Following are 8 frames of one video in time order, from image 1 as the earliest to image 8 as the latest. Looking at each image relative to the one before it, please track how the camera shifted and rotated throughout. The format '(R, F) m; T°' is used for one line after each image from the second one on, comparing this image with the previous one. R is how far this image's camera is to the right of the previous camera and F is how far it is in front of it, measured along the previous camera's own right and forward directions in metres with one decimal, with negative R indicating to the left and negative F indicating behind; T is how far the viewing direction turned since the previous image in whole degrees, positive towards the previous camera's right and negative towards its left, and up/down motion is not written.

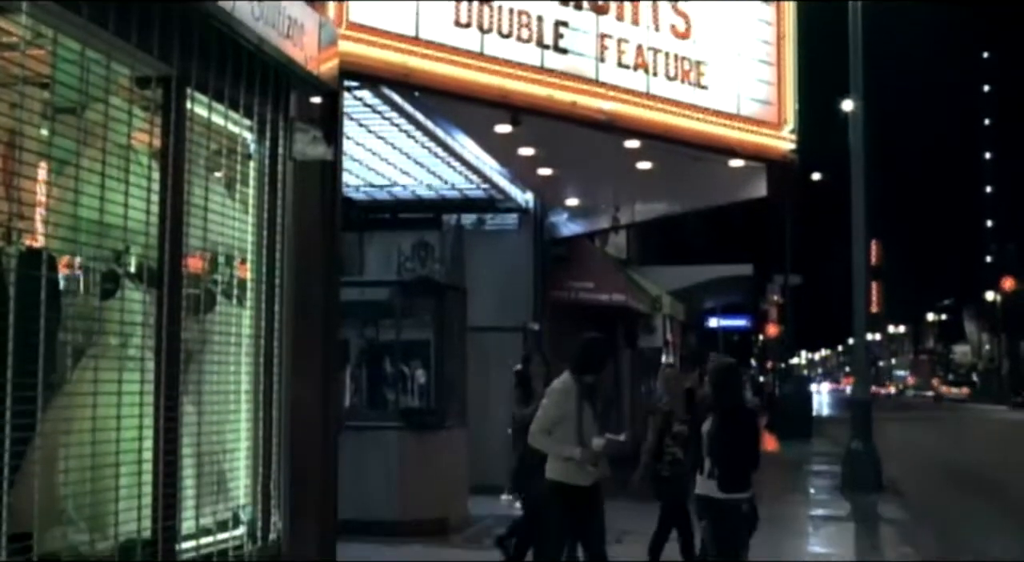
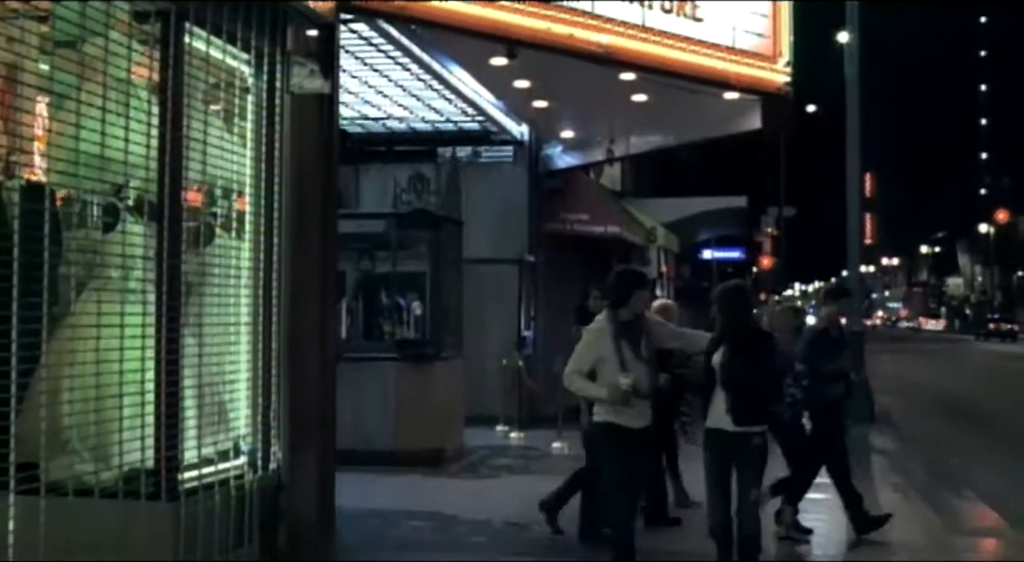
(0.0, -0.1) m; 0°
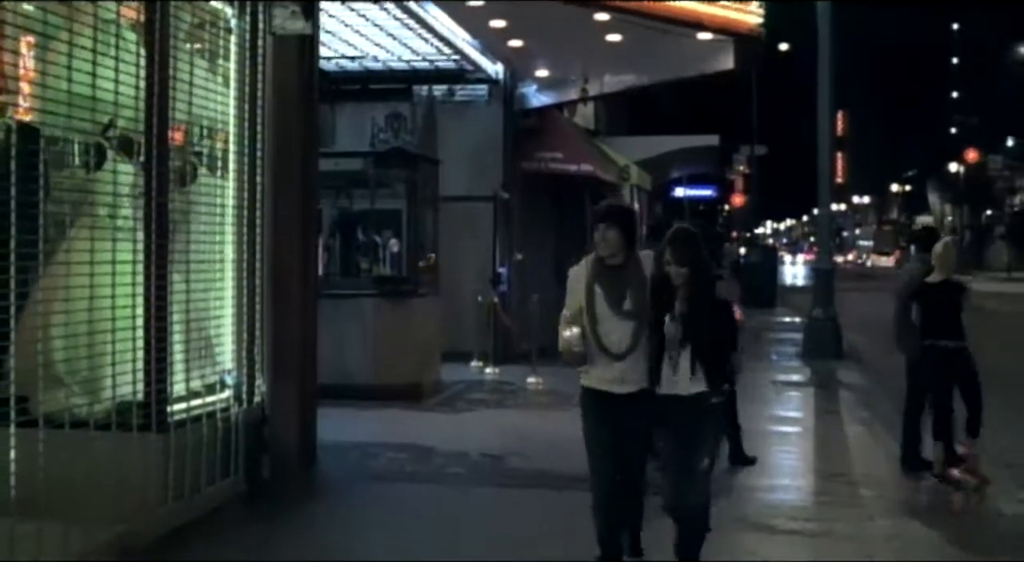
(0.0, -0.2) m; +1°
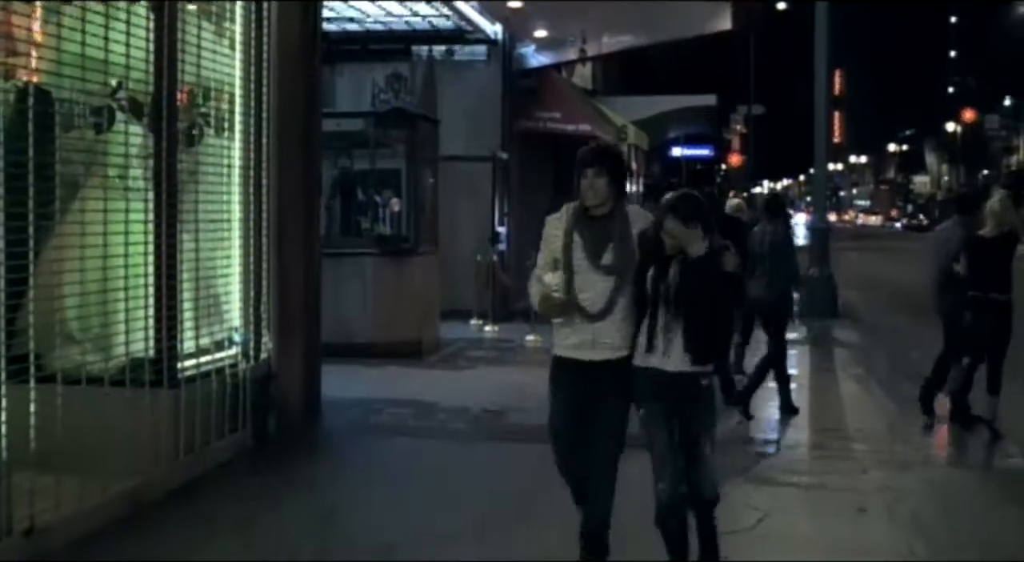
(0.0, -0.2) m; 0°
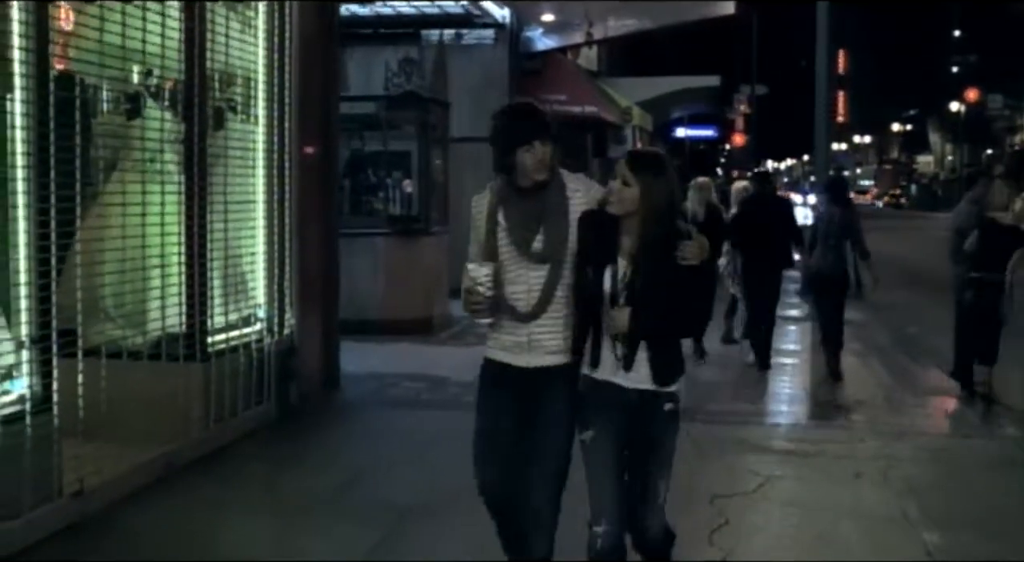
(-0.1, -0.4) m; 0°
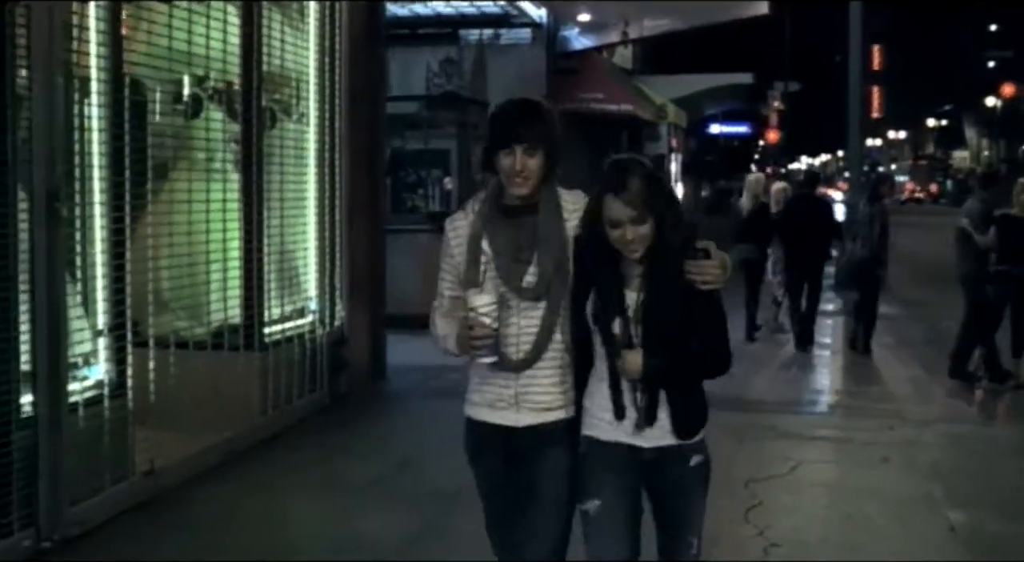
(0.0, -0.4) m; -1°
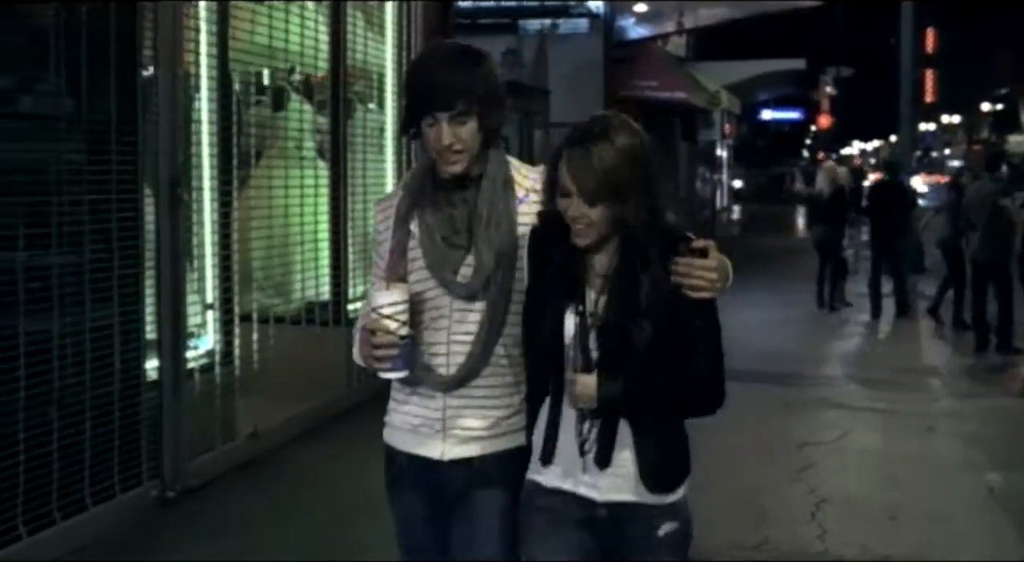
(-0.1, -0.6) m; -2°
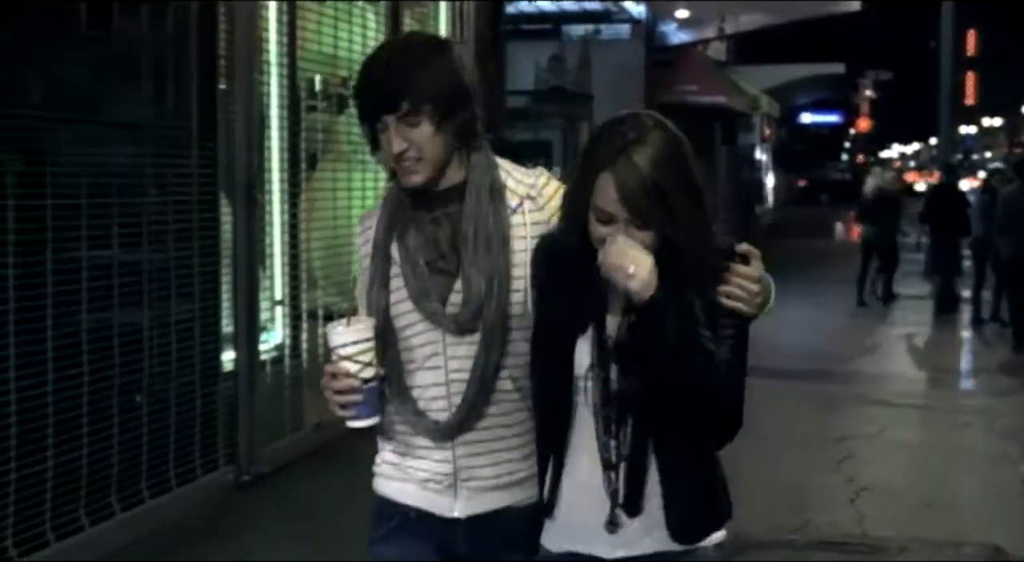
(-0.1, -0.4) m; -1°
